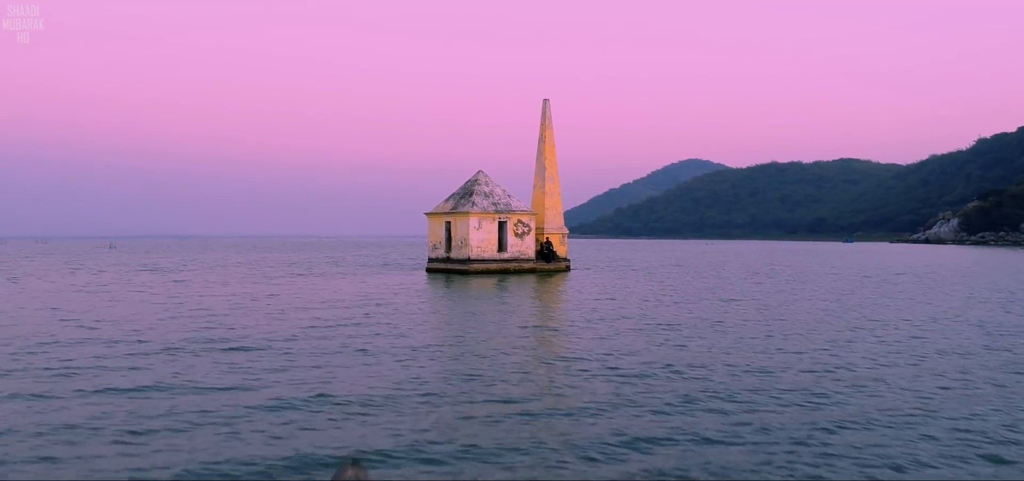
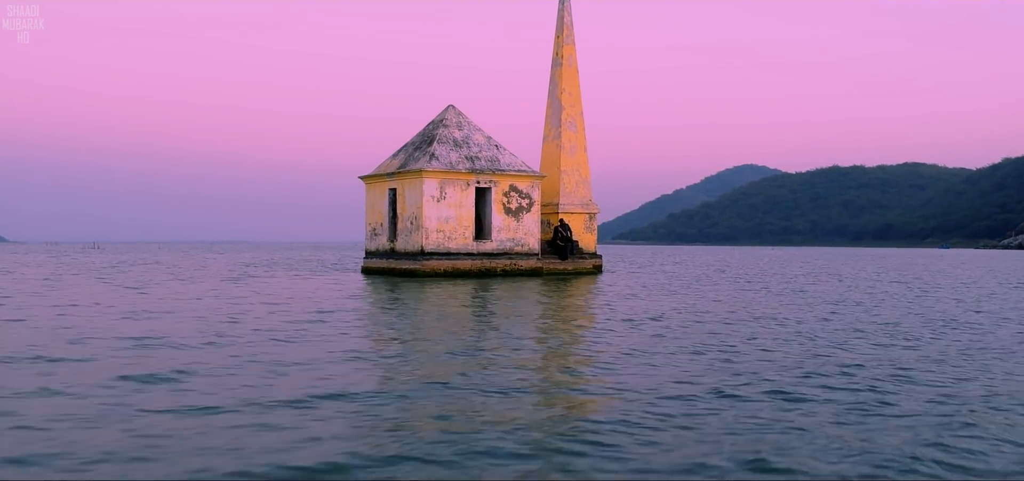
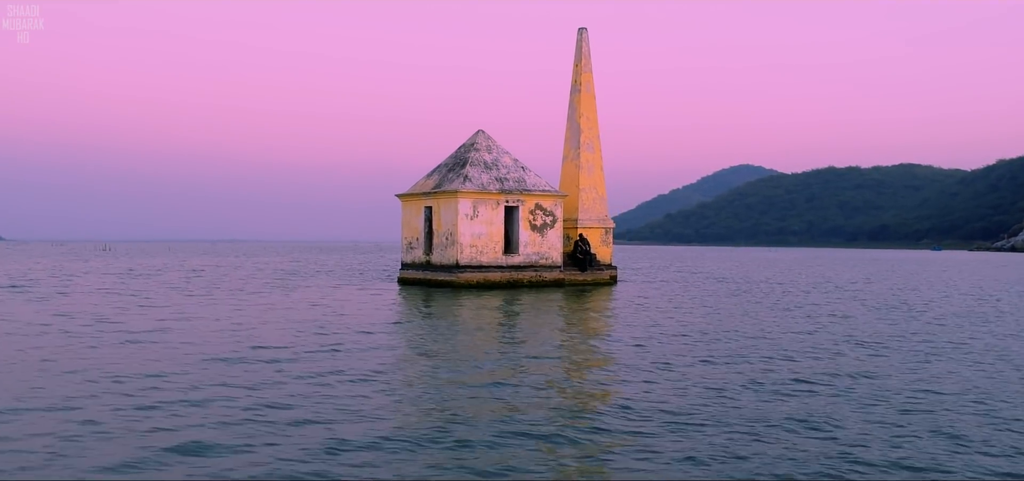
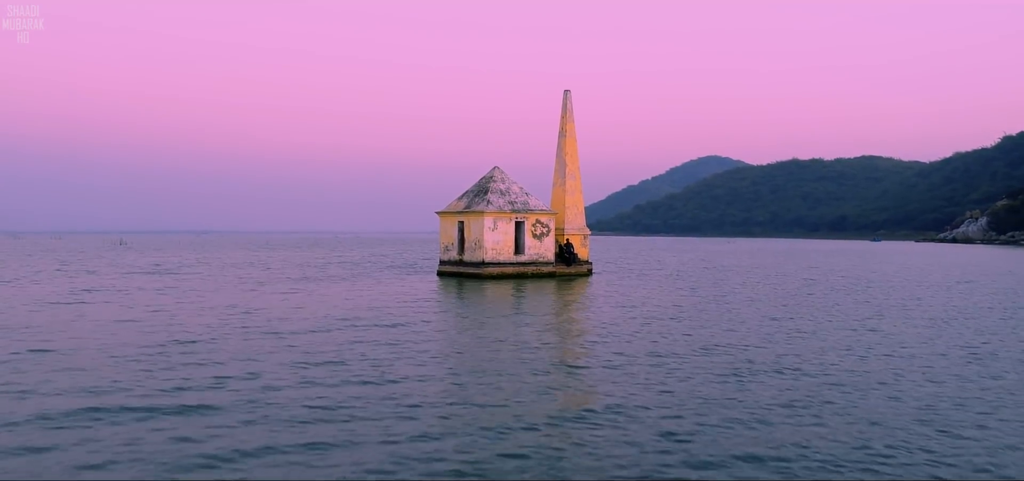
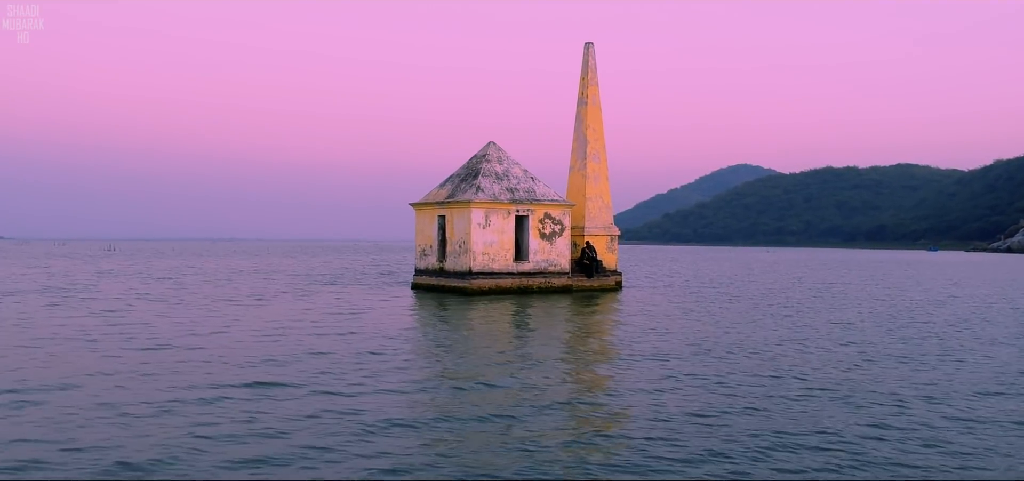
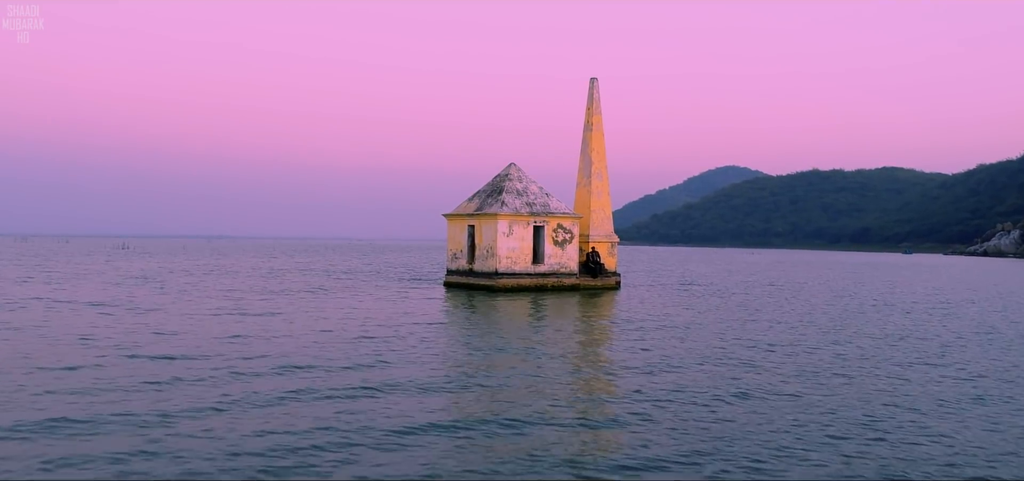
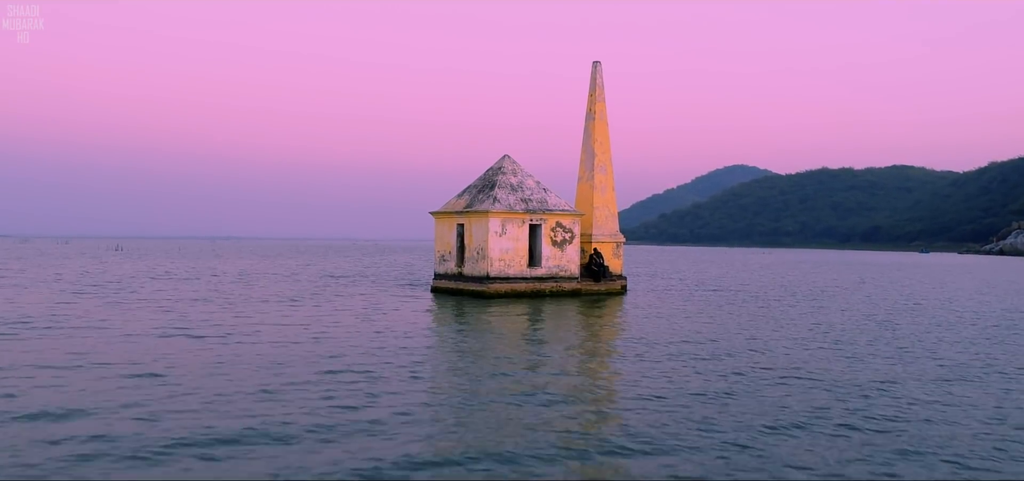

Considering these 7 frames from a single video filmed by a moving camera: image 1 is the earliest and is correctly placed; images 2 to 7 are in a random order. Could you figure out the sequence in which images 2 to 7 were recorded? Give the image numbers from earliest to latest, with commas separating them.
4, 6, 7, 5, 3, 2
